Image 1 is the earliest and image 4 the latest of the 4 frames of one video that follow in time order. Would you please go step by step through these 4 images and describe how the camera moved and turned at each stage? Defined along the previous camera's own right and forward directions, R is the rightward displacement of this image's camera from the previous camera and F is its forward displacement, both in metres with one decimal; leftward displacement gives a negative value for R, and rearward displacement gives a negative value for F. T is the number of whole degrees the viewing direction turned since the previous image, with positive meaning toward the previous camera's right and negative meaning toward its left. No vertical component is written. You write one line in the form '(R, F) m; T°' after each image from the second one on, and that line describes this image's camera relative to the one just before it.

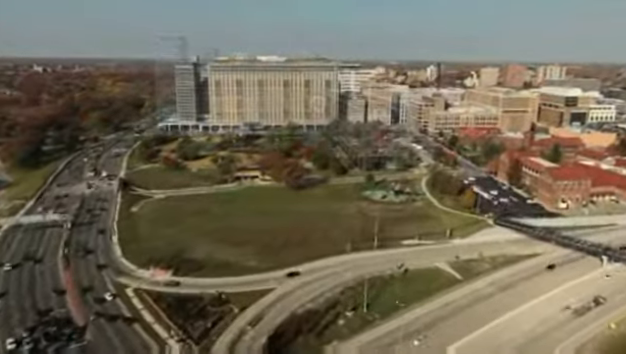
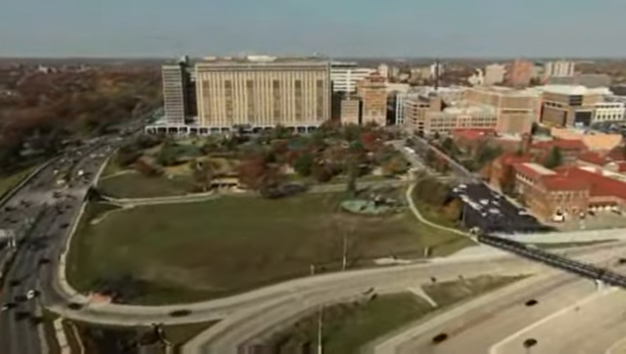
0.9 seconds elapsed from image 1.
(+0.8, +0.8) m; -1°
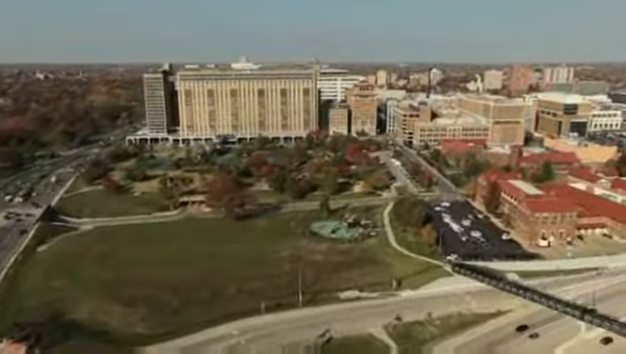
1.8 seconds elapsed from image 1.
(+0.7, +0.8) m; 0°
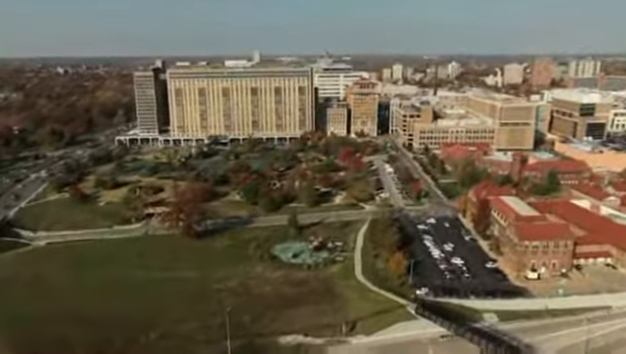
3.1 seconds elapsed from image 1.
(+1.1, +1.1) m; -3°
